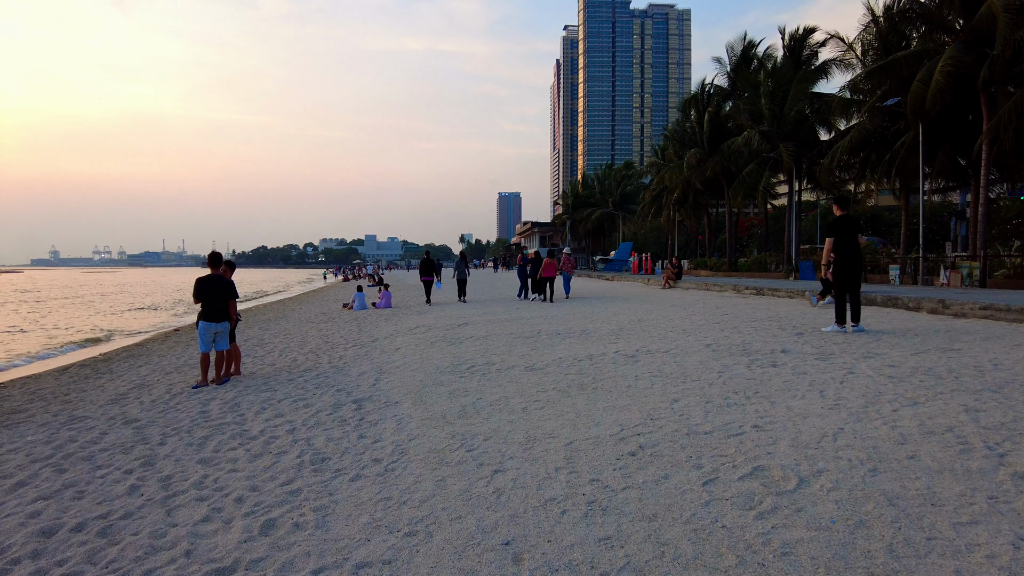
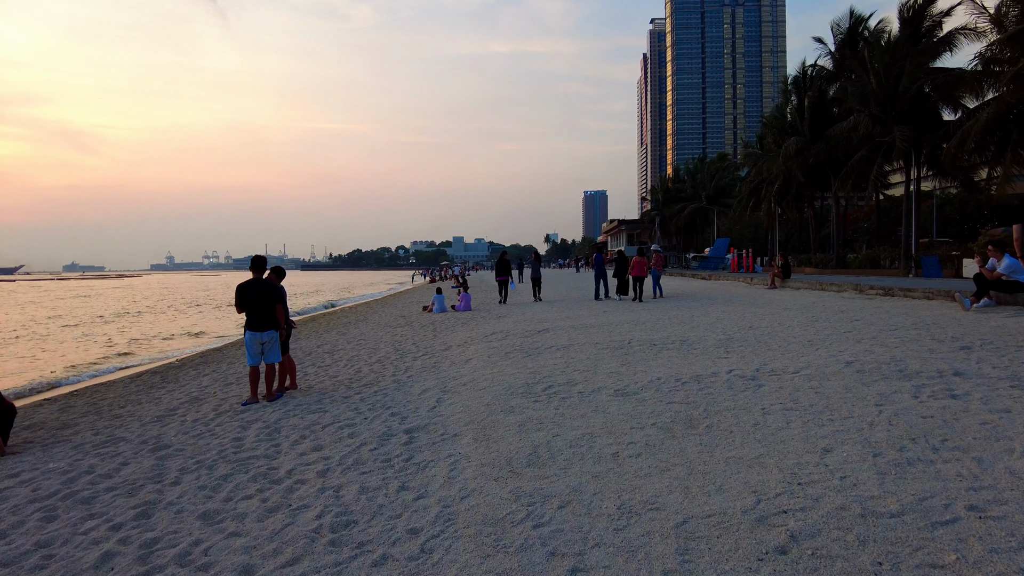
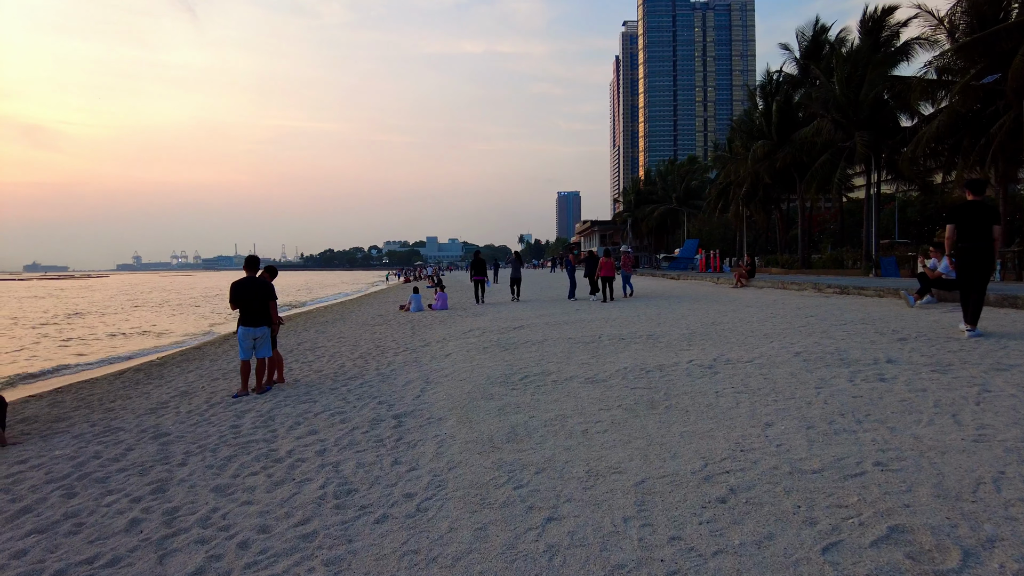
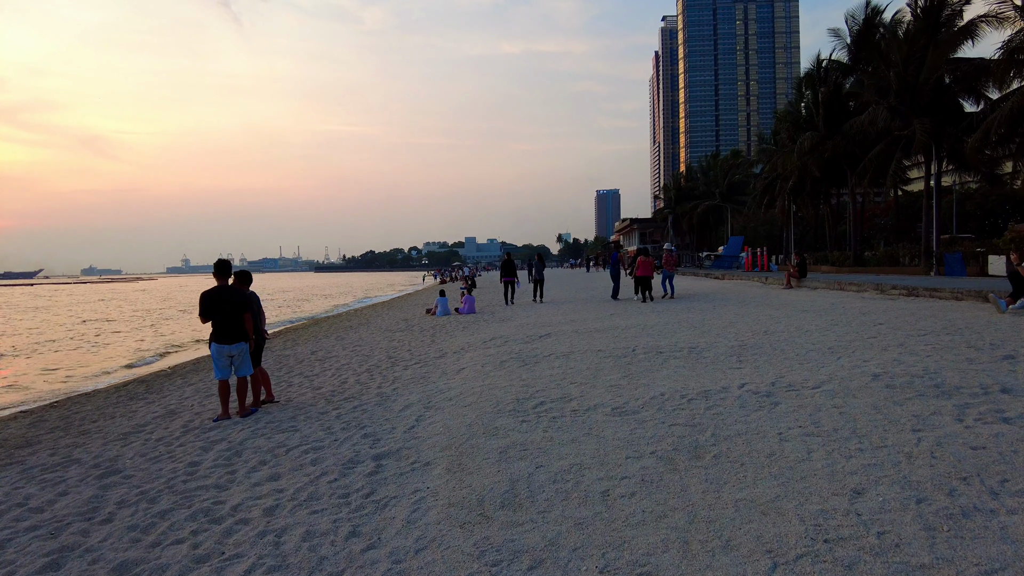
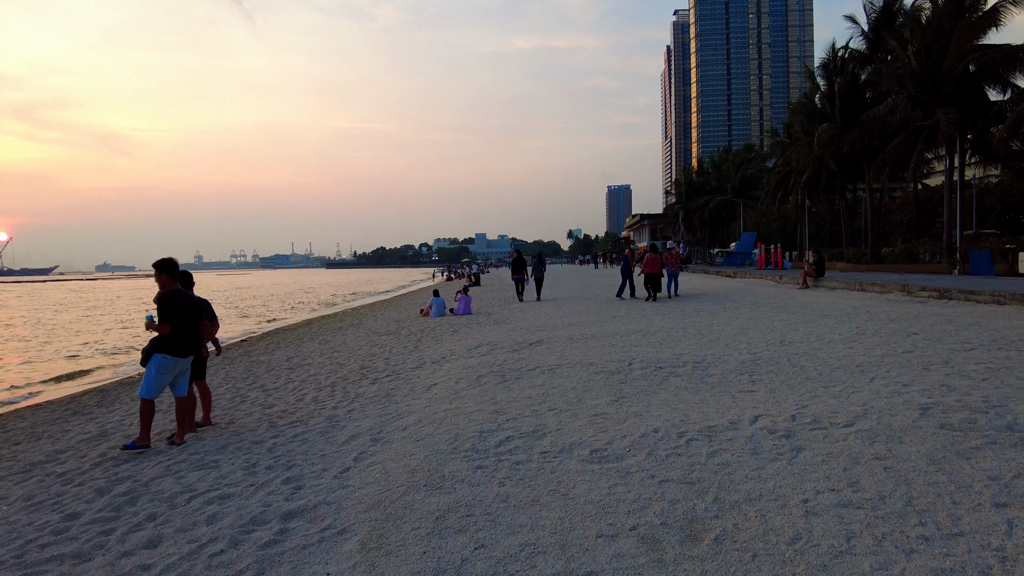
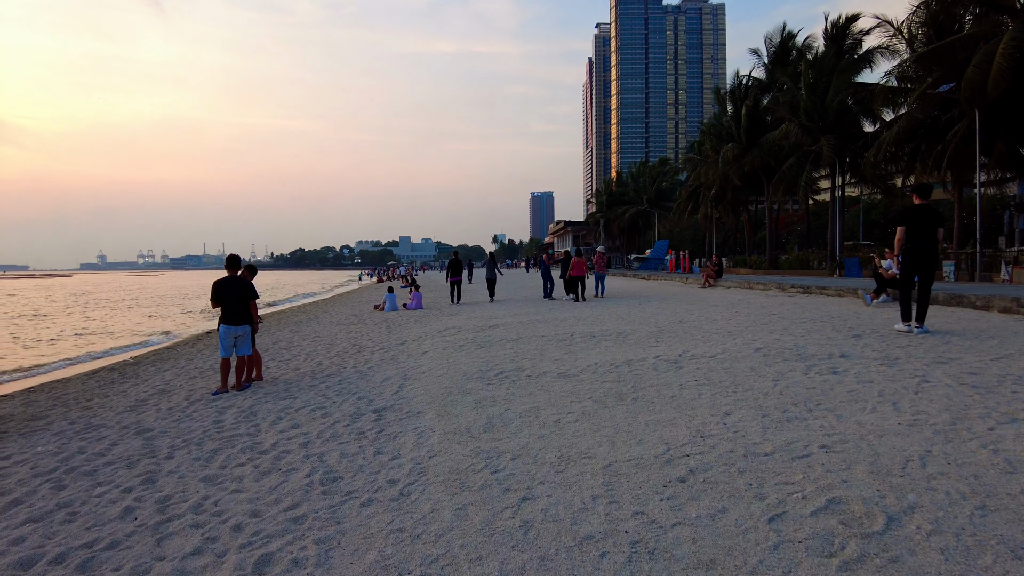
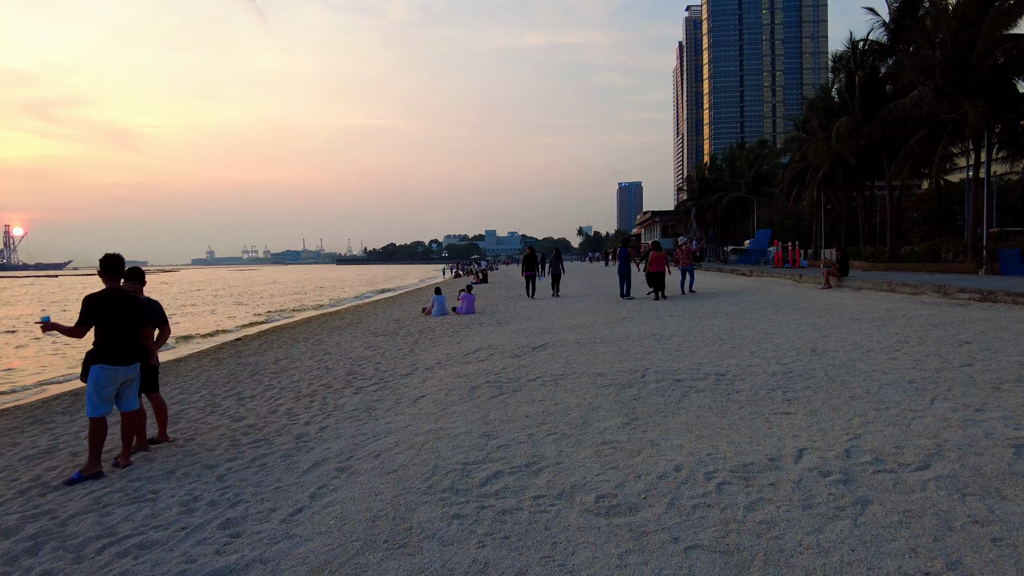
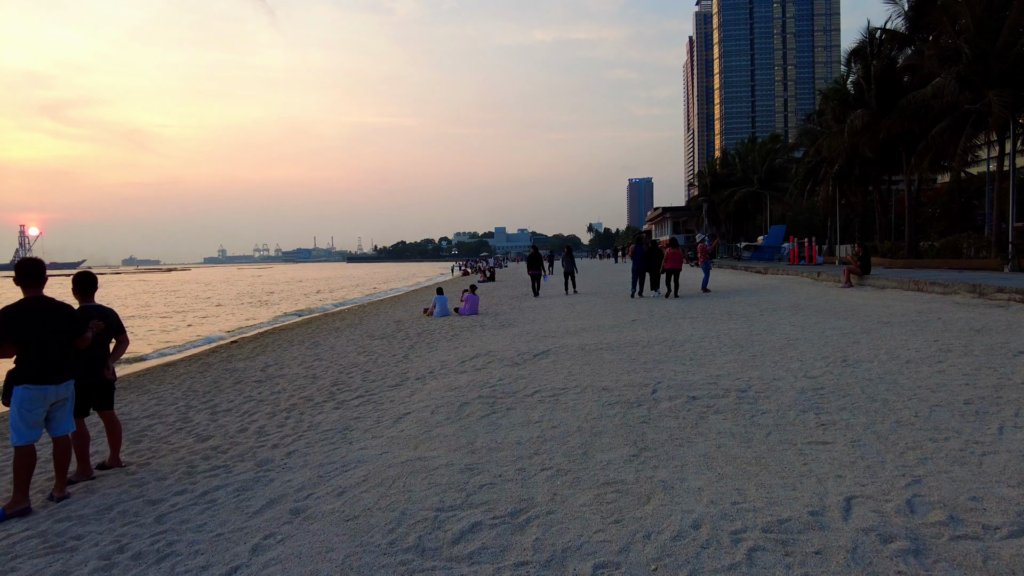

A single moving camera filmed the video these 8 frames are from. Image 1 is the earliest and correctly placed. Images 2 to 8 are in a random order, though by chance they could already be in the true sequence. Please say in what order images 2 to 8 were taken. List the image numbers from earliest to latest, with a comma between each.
6, 3, 2, 4, 5, 7, 8
